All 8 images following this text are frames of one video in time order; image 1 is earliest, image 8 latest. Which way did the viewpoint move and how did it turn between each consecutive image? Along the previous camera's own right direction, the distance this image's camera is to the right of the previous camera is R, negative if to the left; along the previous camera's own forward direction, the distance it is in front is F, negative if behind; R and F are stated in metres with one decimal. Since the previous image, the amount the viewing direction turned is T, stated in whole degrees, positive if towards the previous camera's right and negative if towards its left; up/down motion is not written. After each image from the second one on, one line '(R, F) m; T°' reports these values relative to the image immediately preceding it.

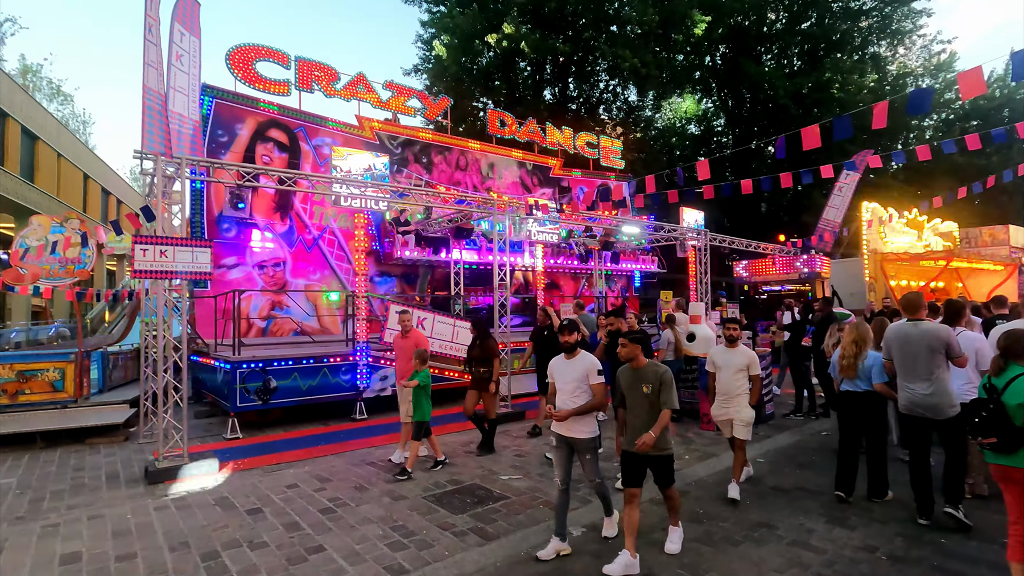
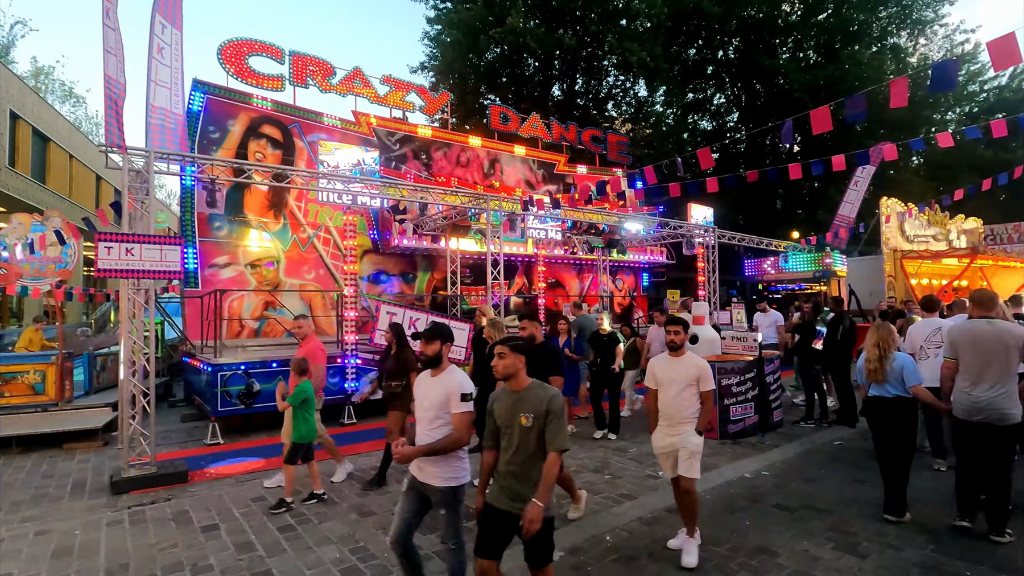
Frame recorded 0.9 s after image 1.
(+0.3, +0.4) m; -1°
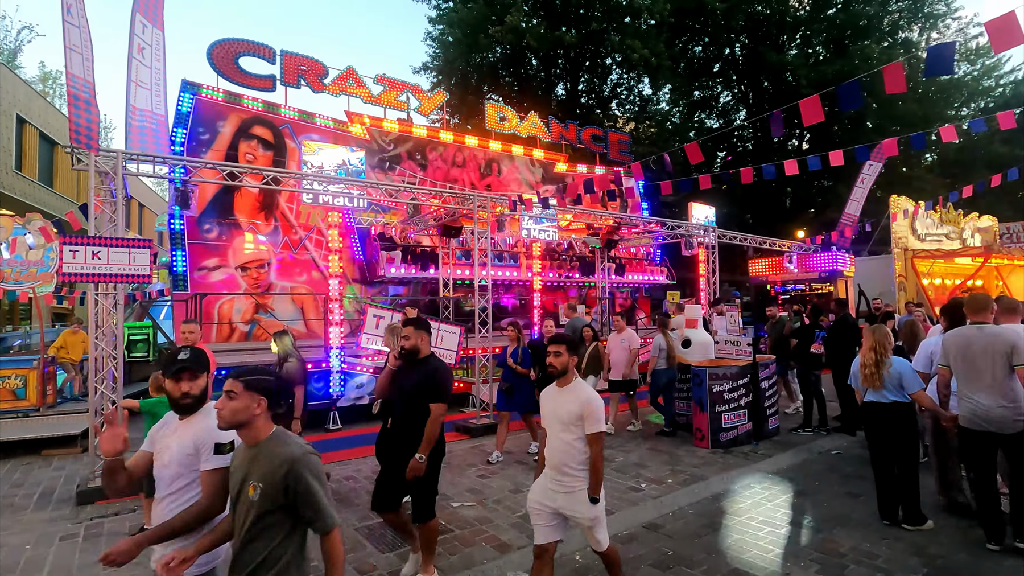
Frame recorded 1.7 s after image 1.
(+0.4, +0.3) m; -1°
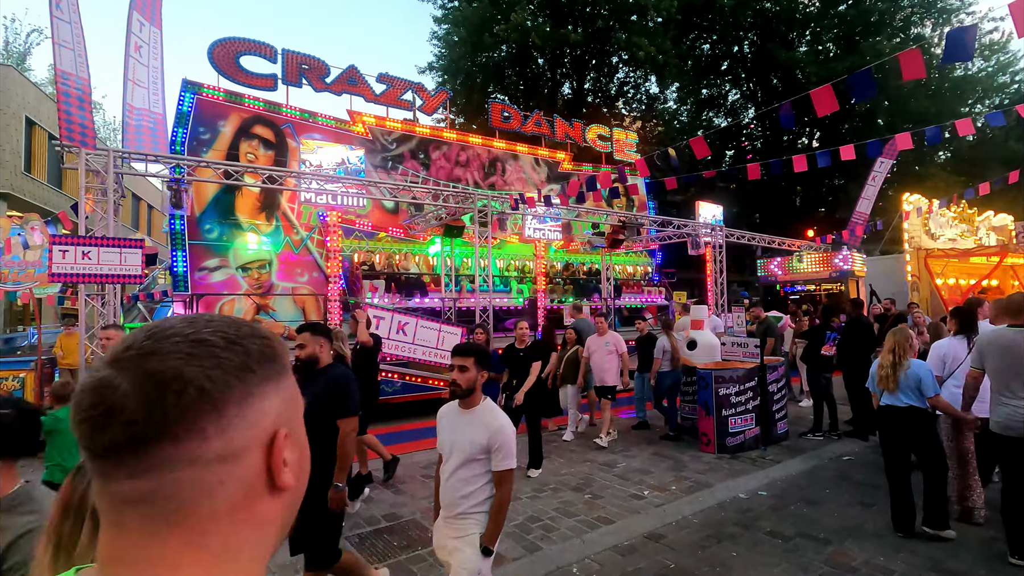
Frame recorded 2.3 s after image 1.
(+0.1, +0.2) m; -1°
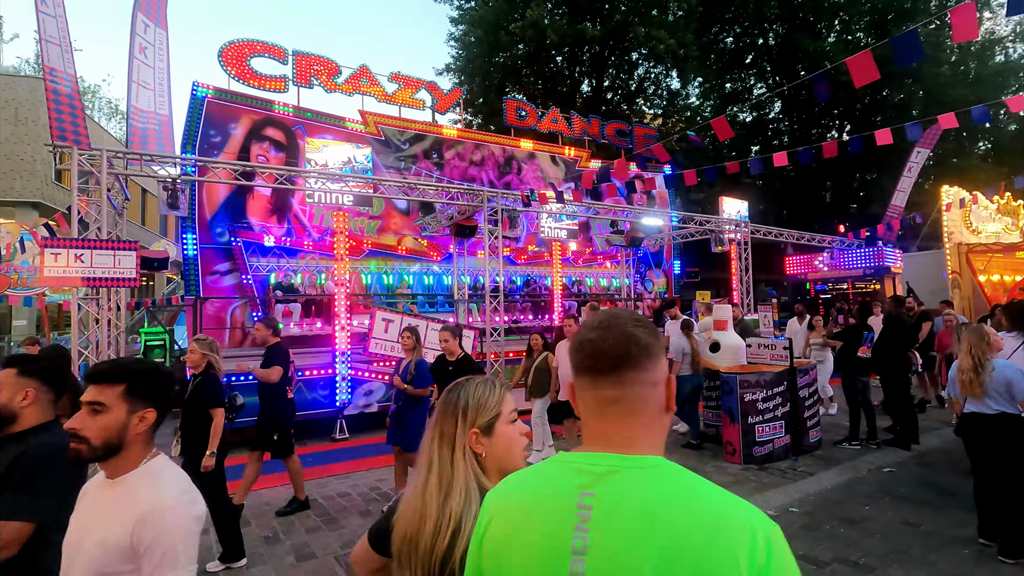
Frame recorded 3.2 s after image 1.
(+0.2, +0.4) m; -3°
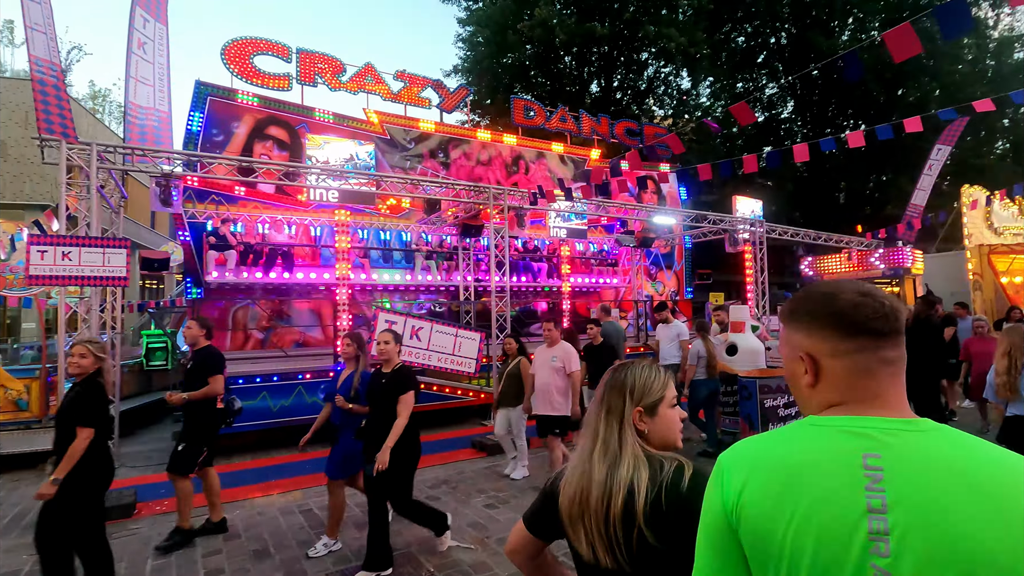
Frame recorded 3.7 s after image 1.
(0.0, +0.3) m; -1°
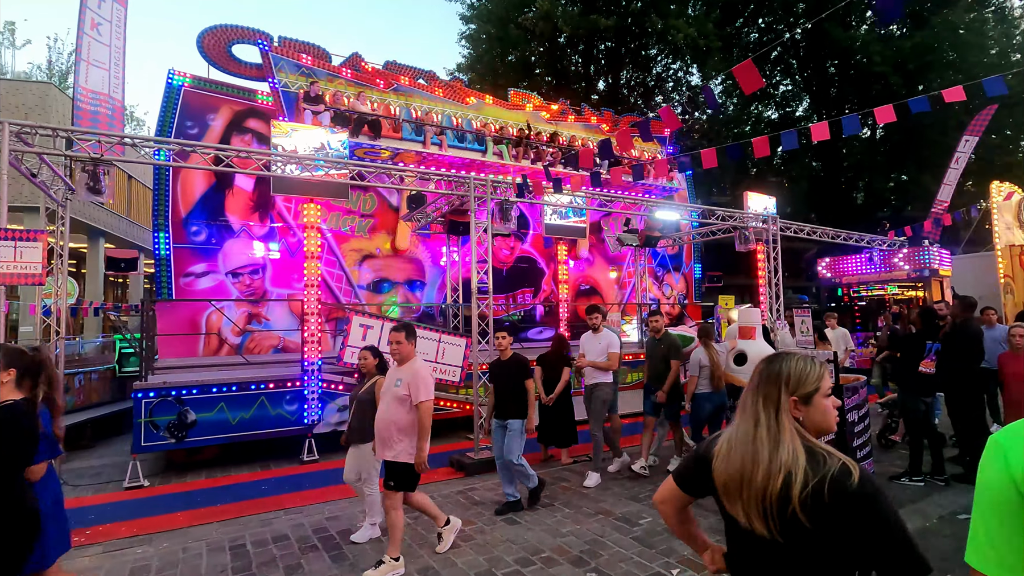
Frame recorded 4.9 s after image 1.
(+0.4, +0.8) m; -1°
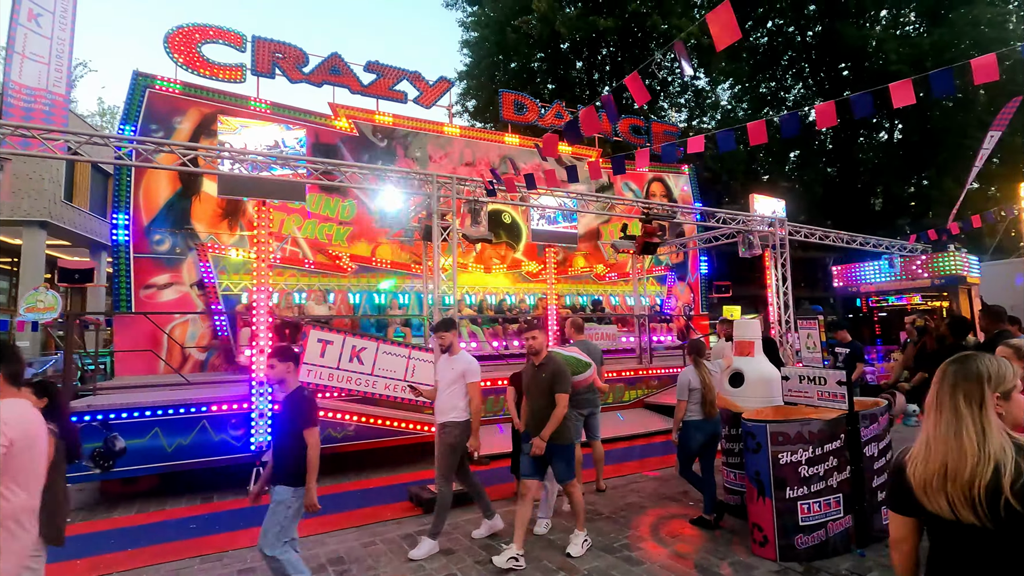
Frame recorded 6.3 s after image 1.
(+0.6, +0.8) m; -2°
